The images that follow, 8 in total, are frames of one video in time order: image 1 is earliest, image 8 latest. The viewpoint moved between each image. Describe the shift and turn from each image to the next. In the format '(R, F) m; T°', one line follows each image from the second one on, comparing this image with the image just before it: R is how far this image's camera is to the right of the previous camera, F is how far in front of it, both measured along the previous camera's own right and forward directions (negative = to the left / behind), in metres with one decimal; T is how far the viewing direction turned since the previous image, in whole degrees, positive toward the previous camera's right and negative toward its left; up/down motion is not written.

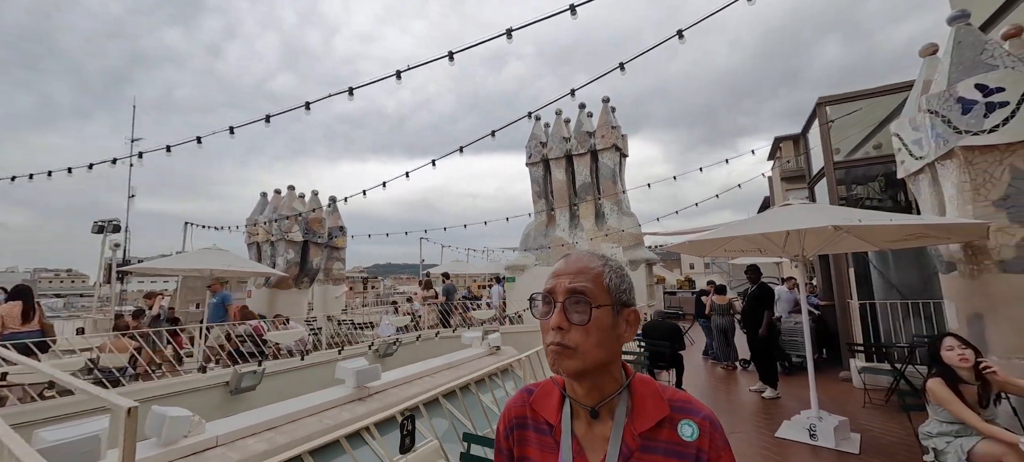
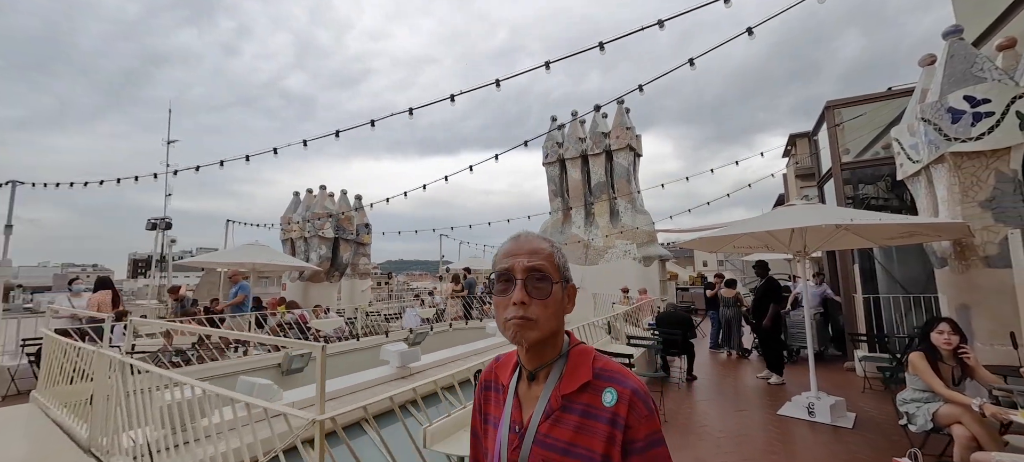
(-0.2, -0.5) m; -2°
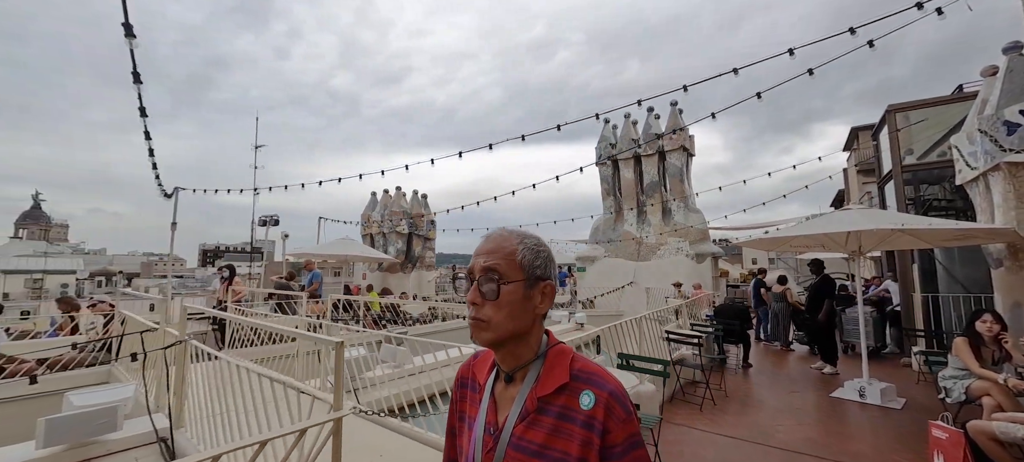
(-0.6, -0.9) m; -5°
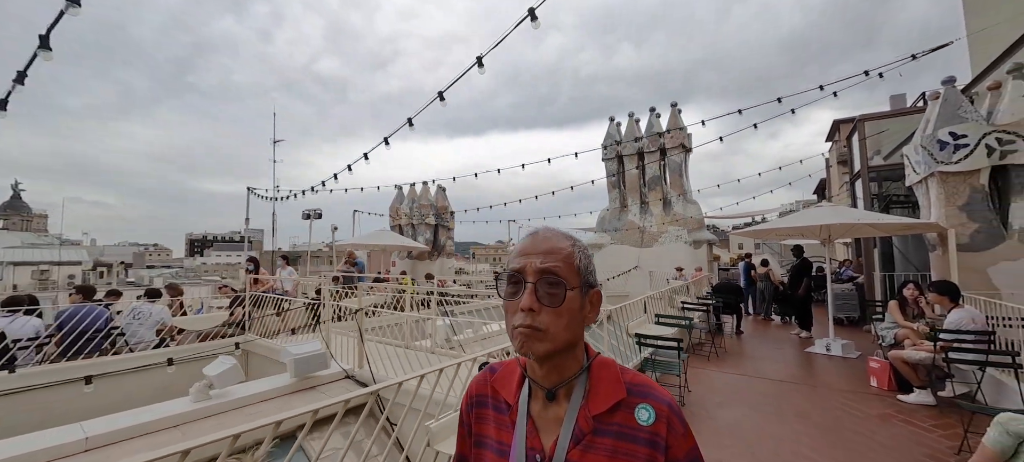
(-0.9, -1.3) m; +1°
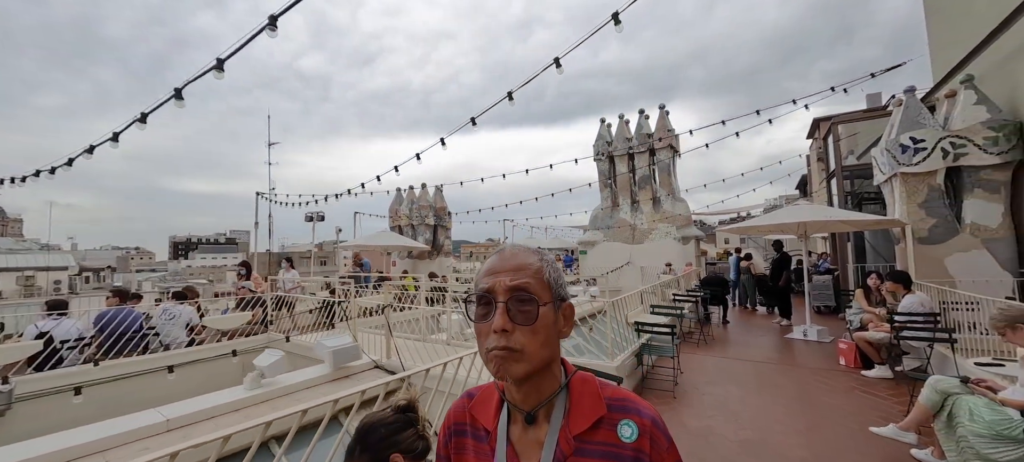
(-0.3, -0.5) m; +2°
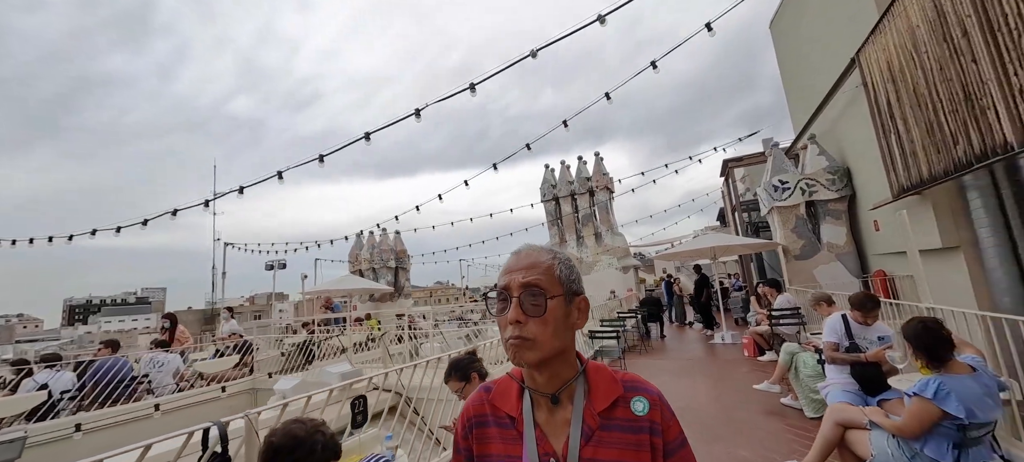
(-0.4, -1.1) m; +8°
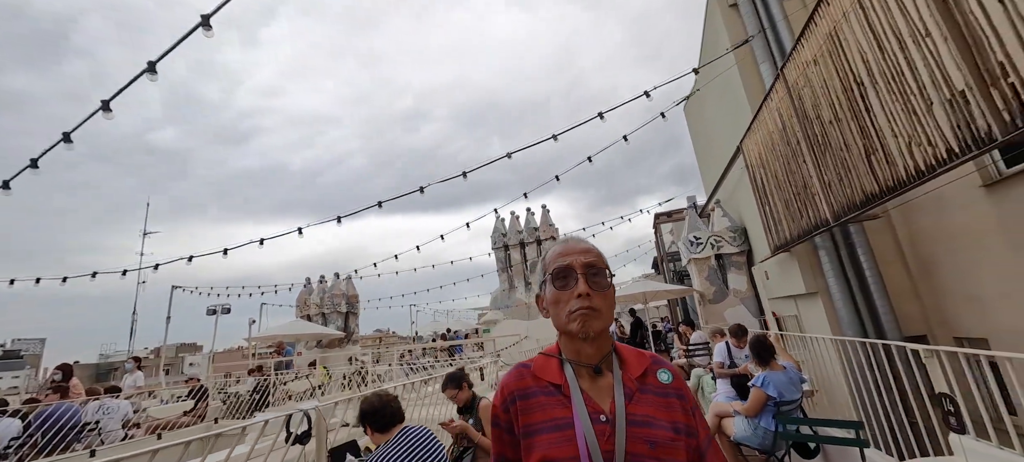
(-0.3, -0.9) m; +8°
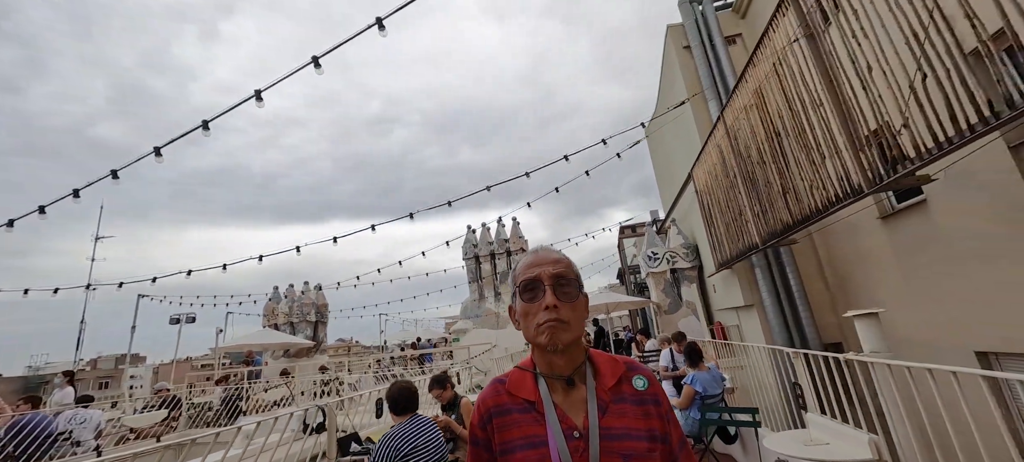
(-0.1, -0.6) m; +4°
